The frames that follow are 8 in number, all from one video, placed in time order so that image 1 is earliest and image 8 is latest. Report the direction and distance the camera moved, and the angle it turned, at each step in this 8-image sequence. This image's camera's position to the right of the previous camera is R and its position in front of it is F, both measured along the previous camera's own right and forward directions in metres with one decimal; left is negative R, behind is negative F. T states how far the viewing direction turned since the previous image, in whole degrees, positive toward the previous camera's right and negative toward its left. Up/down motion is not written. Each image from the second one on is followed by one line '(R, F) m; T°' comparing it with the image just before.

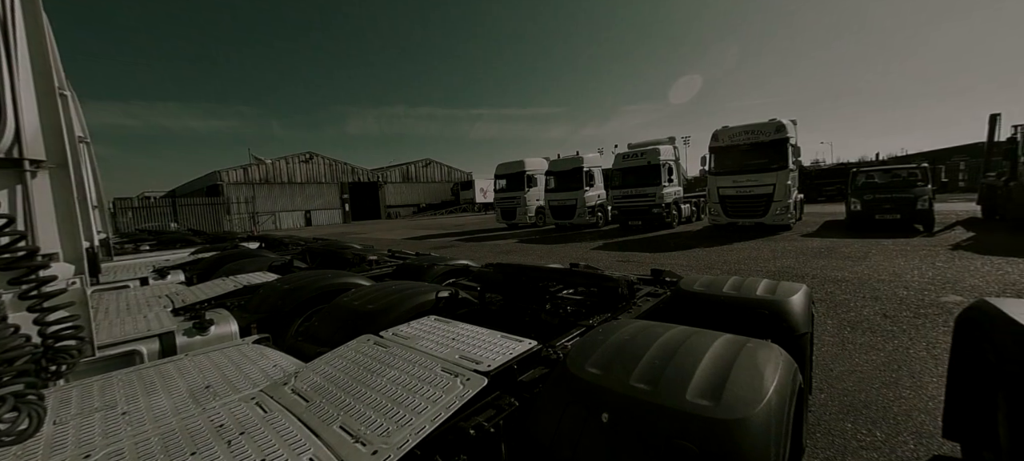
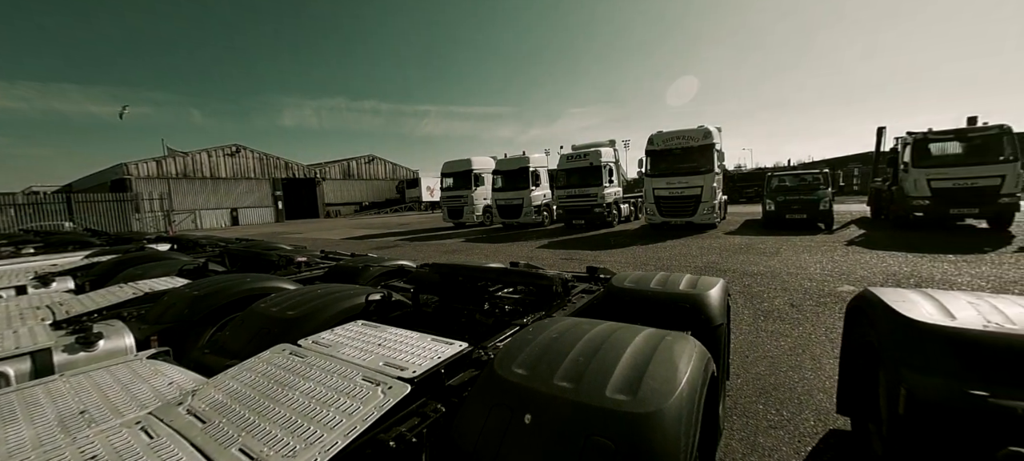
(+0.1, 0.0) m; +8°
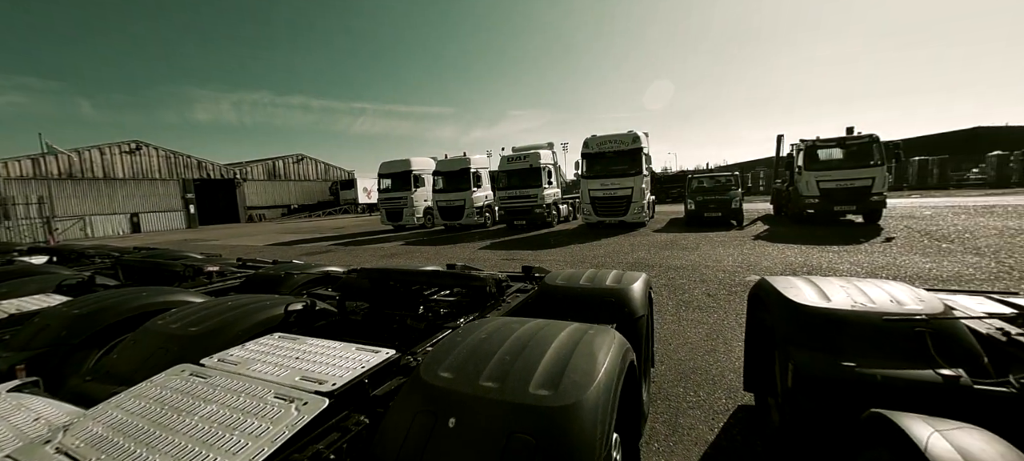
(+0.1, 0.0) m; +8°
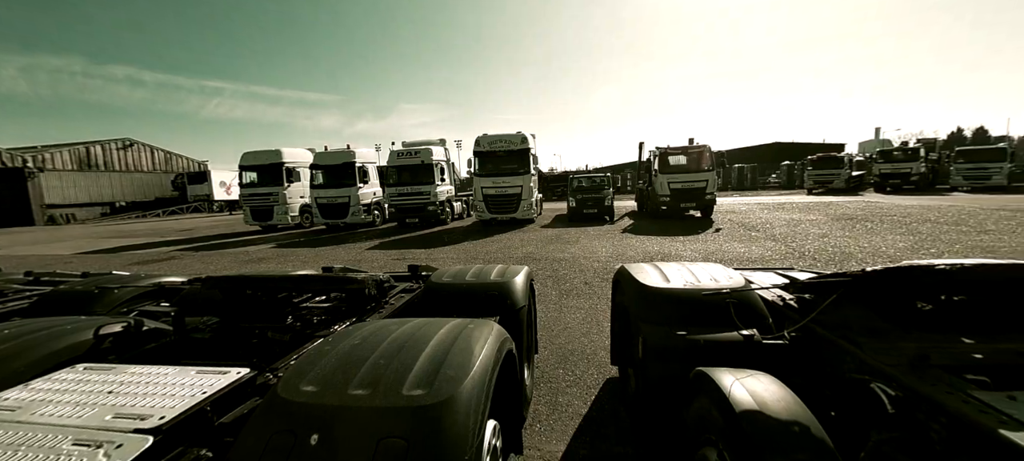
(+0.1, 0.0) m; +16°
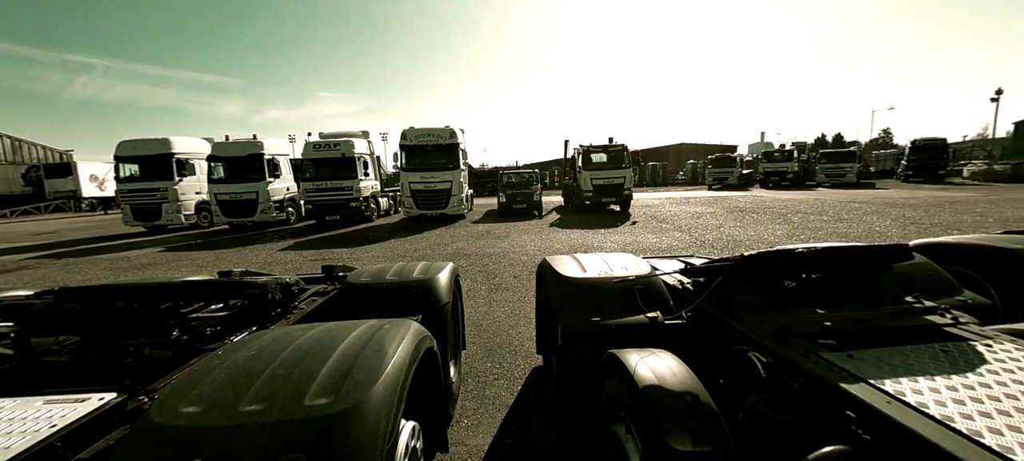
(+0.1, 0.0) m; +10°
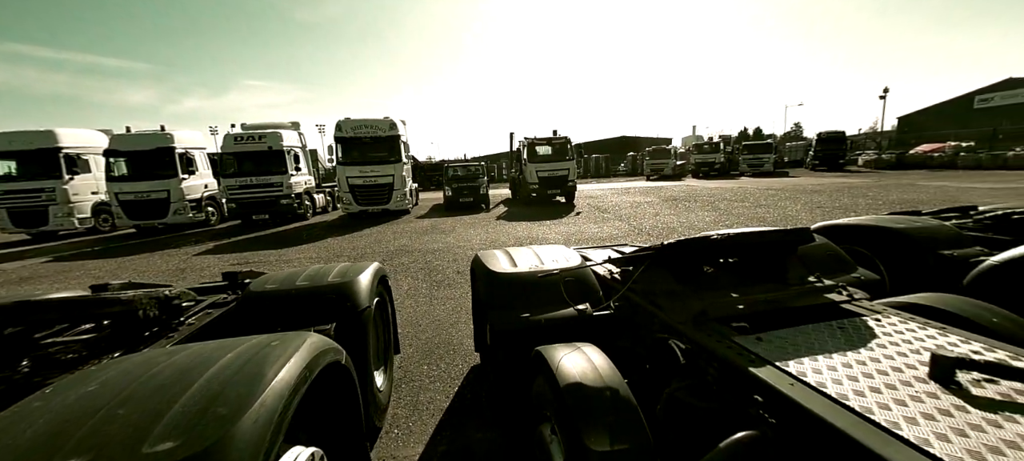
(+0.2, +0.1) m; +7°
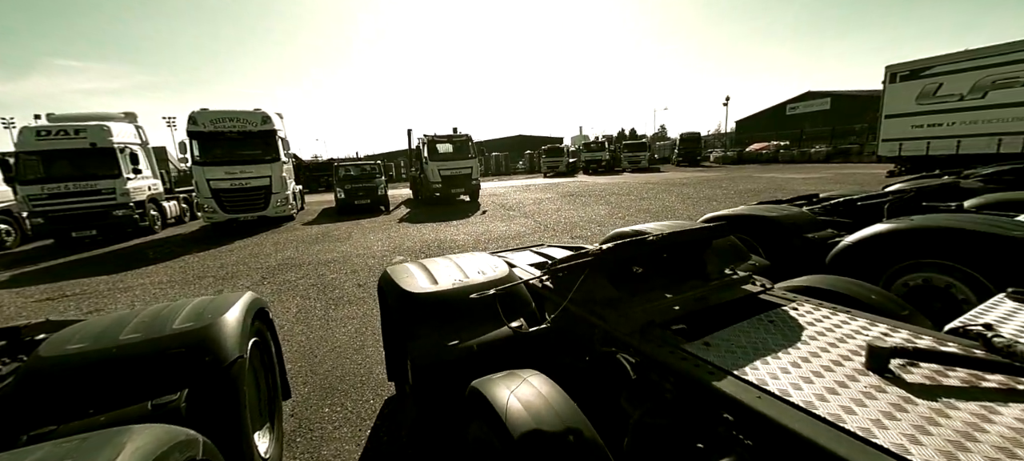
(-0.1, +0.3) m; +15°
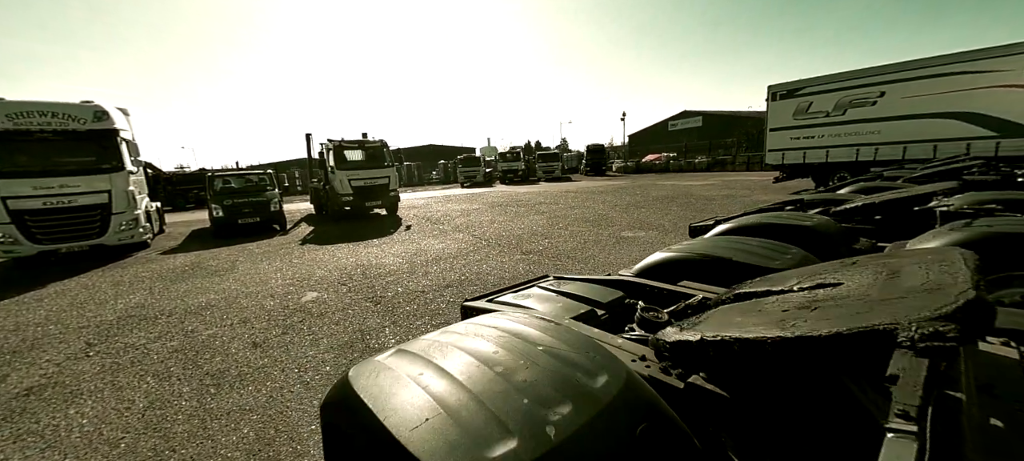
(-0.5, +1.1) m; +13°
